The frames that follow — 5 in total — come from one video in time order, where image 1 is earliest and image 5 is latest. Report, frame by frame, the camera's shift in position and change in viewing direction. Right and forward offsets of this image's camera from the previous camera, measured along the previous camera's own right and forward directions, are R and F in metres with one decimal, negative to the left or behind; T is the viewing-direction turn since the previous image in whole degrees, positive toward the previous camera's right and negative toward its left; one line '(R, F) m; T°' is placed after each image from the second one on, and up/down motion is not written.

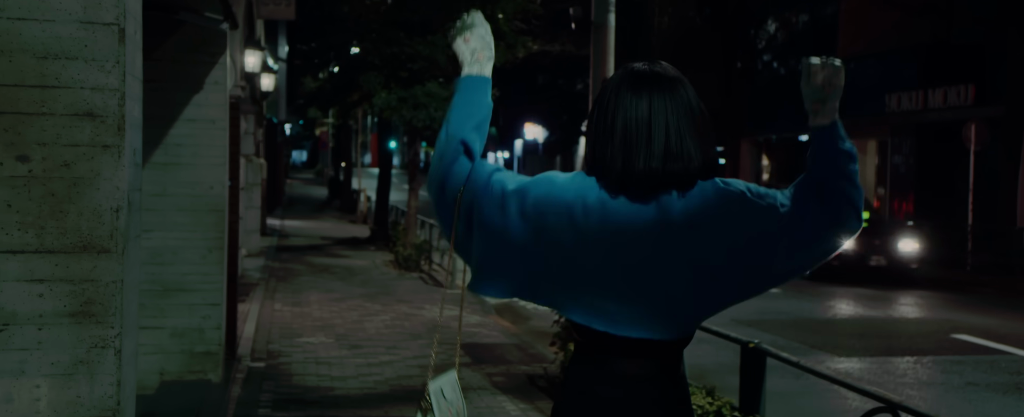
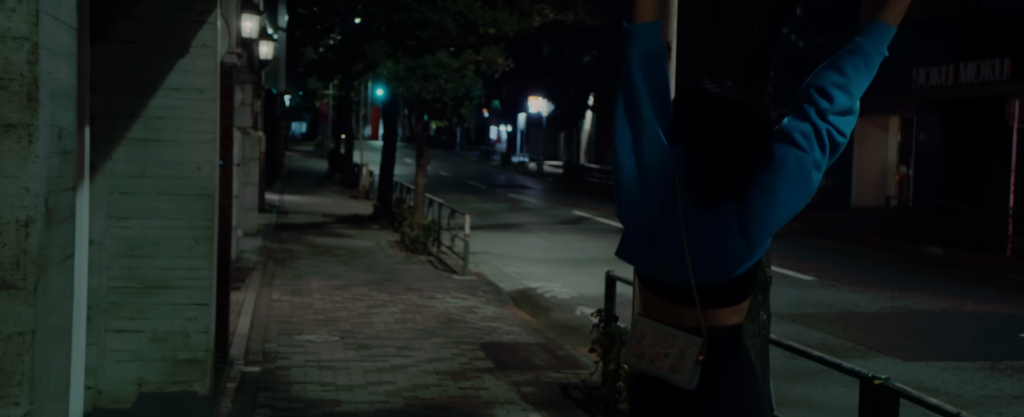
(-0.3, +1.1) m; 0°
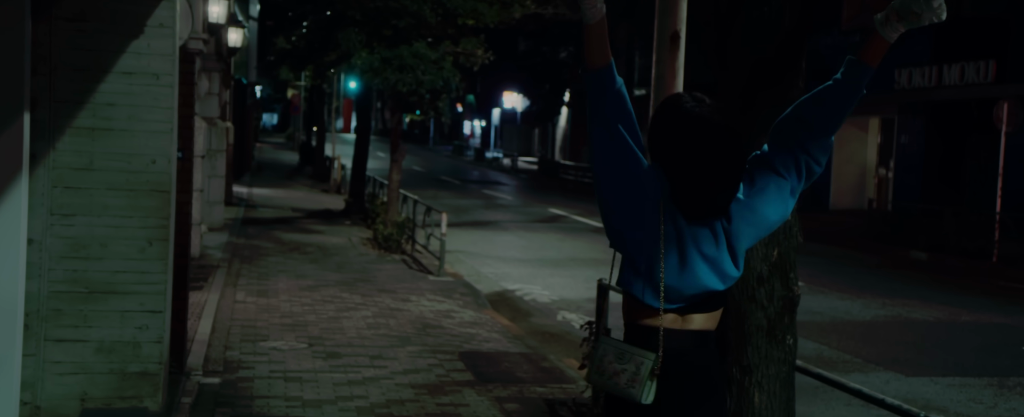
(-0.1, +0.6) m; +2°
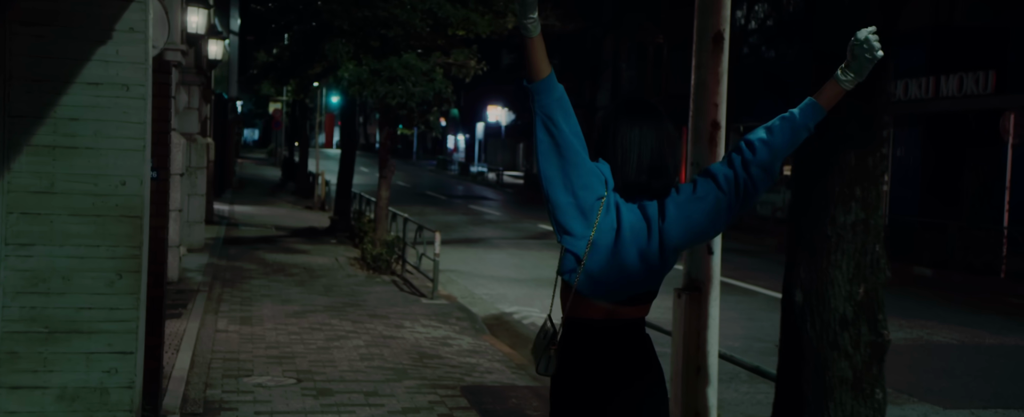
(-0.2, +0.7) m; +1°
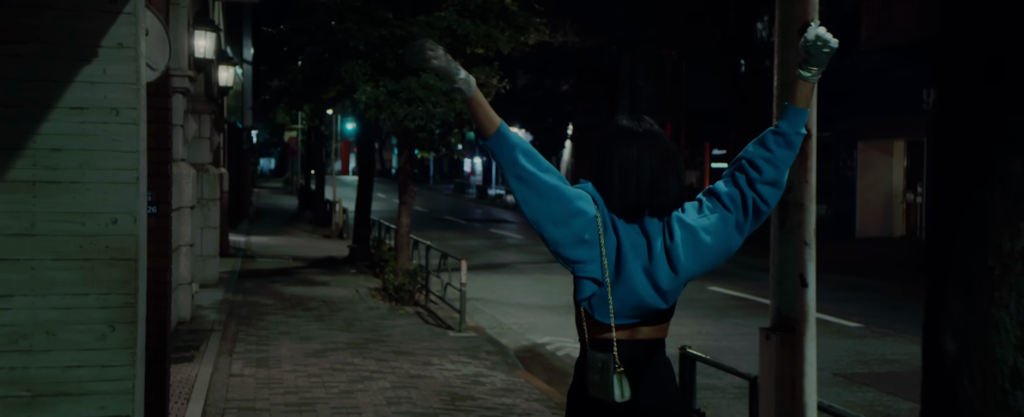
(-0.1, +0.7) m; -1°
